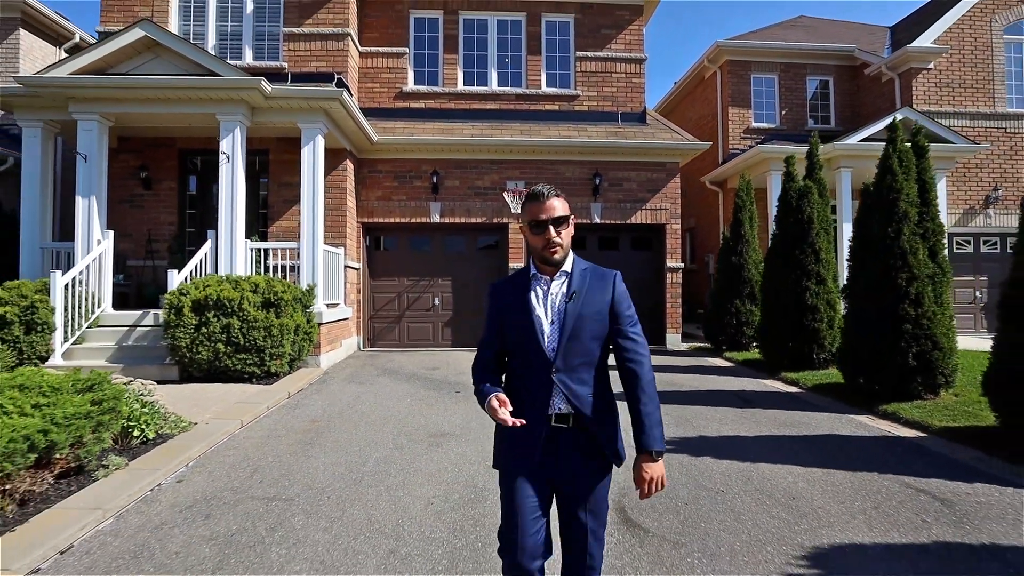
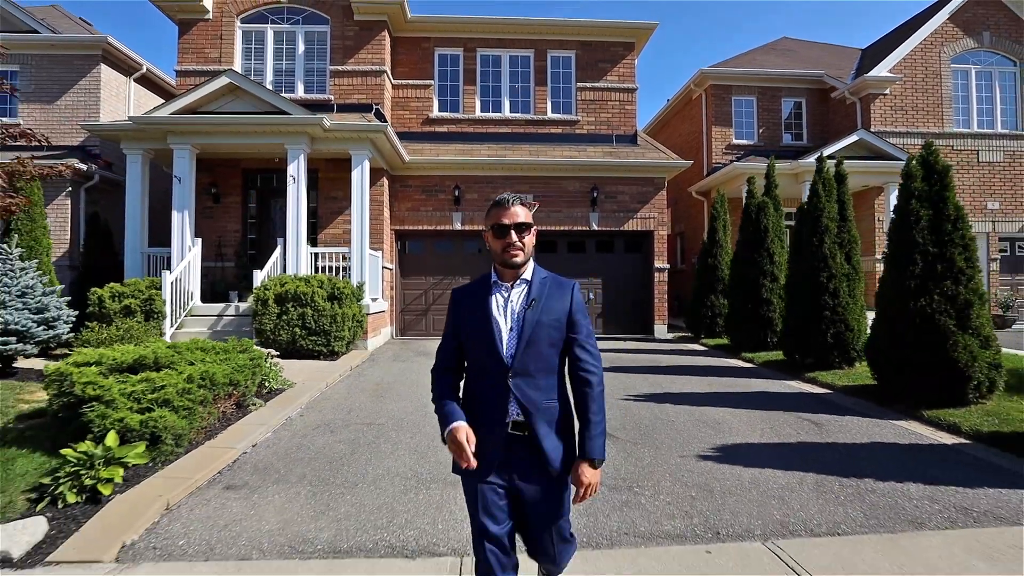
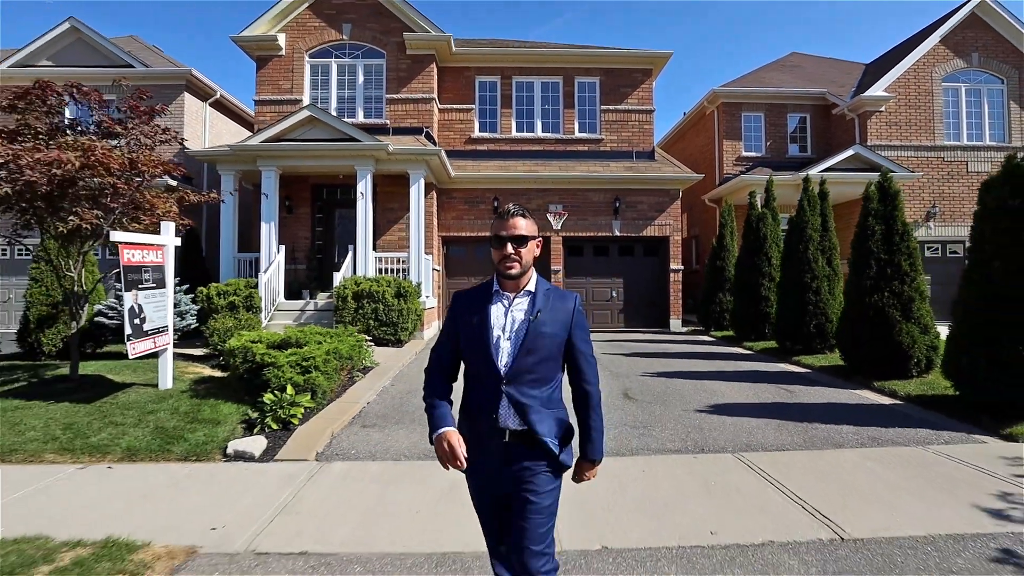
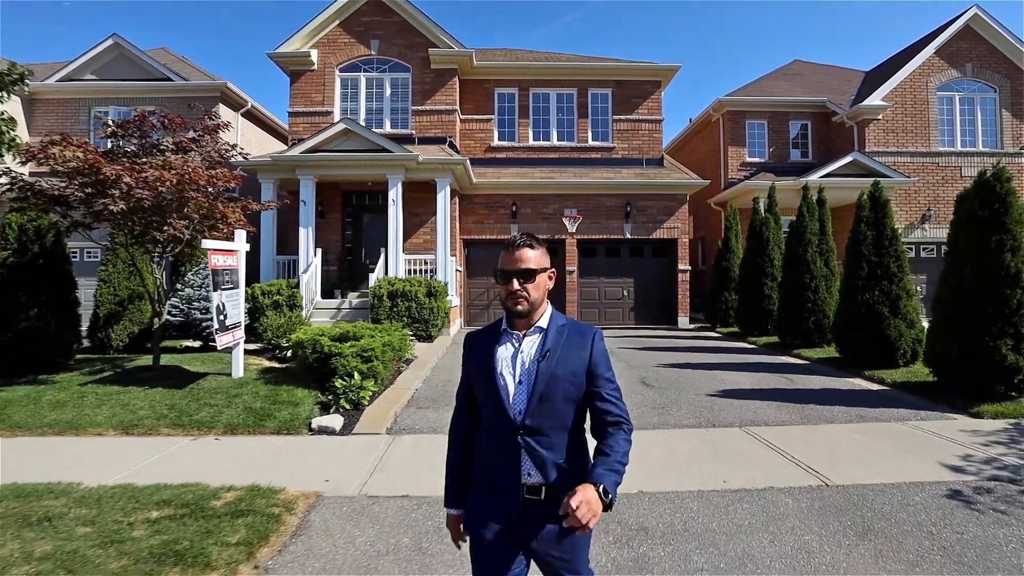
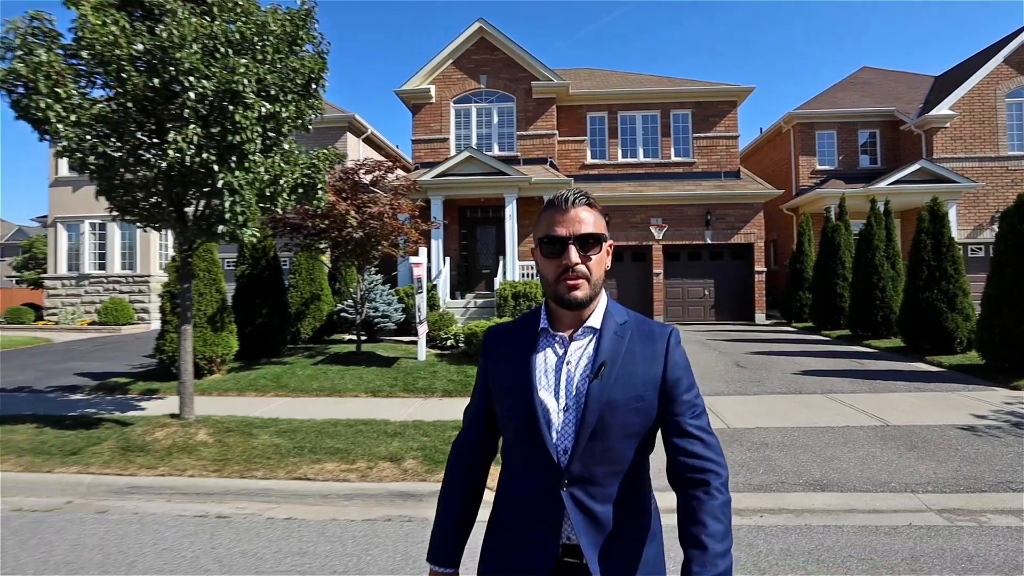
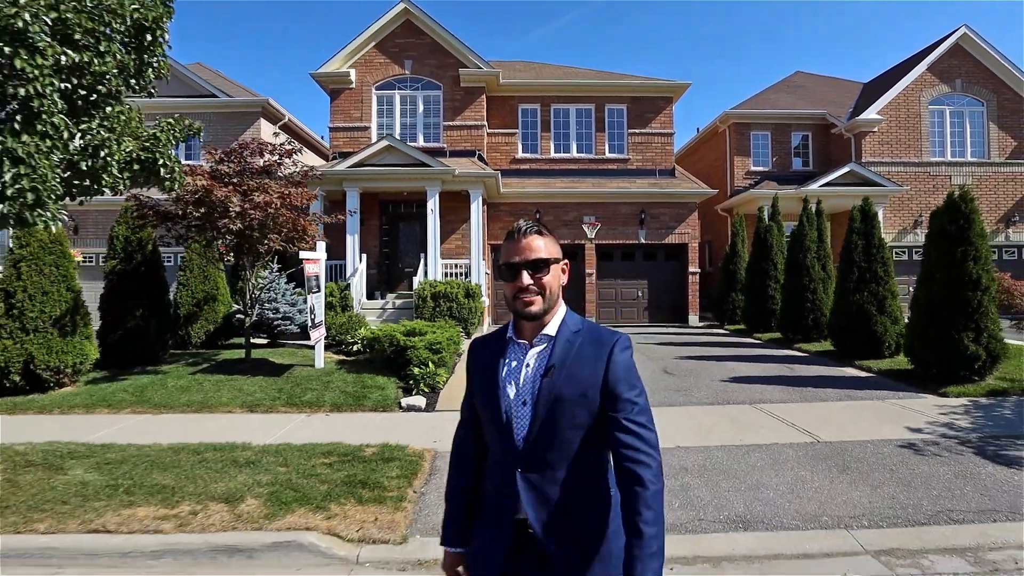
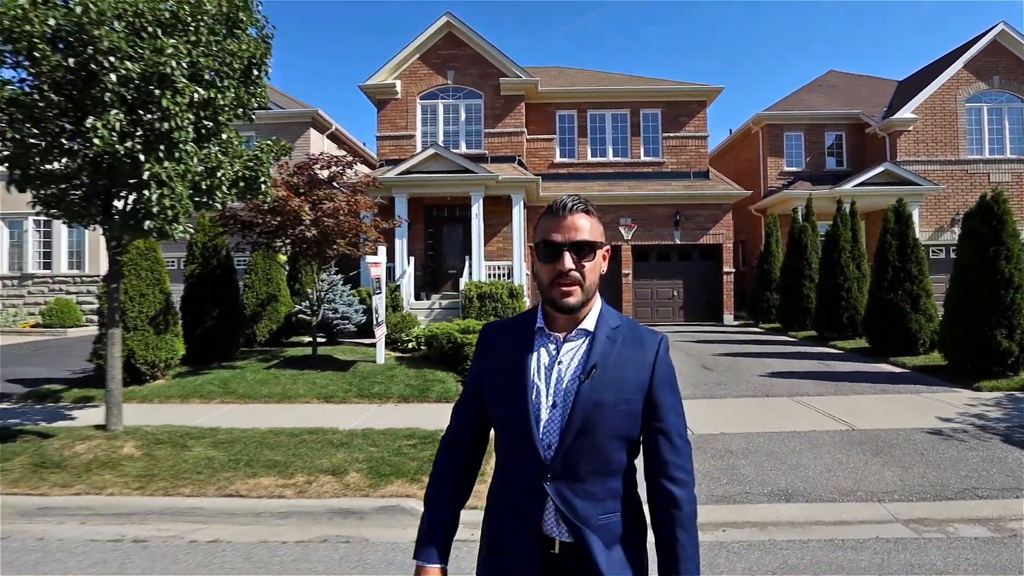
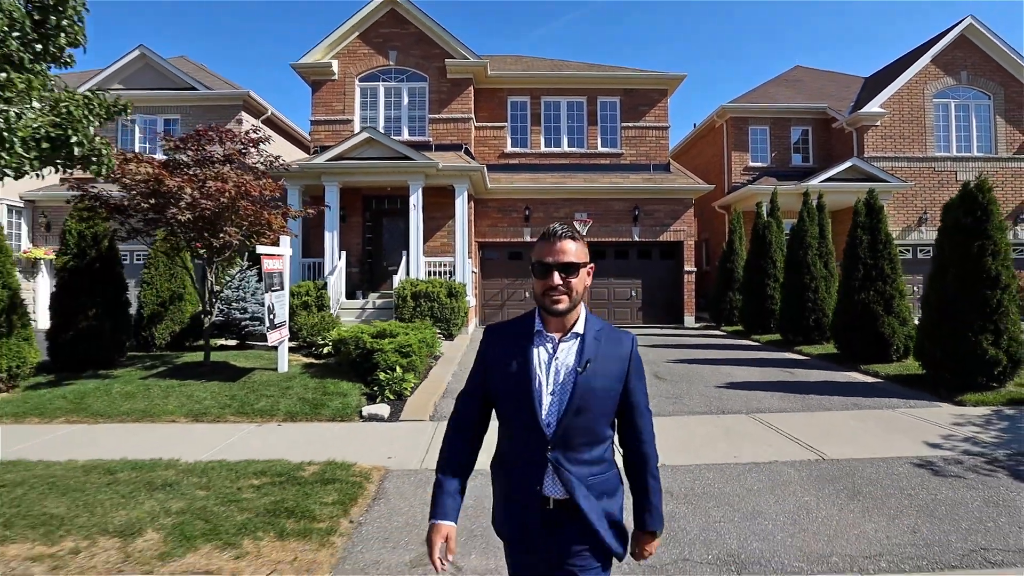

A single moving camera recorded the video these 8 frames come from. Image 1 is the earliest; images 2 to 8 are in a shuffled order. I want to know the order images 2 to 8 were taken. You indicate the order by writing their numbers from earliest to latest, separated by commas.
2, 3, 4, 8, 6, 7, 5
